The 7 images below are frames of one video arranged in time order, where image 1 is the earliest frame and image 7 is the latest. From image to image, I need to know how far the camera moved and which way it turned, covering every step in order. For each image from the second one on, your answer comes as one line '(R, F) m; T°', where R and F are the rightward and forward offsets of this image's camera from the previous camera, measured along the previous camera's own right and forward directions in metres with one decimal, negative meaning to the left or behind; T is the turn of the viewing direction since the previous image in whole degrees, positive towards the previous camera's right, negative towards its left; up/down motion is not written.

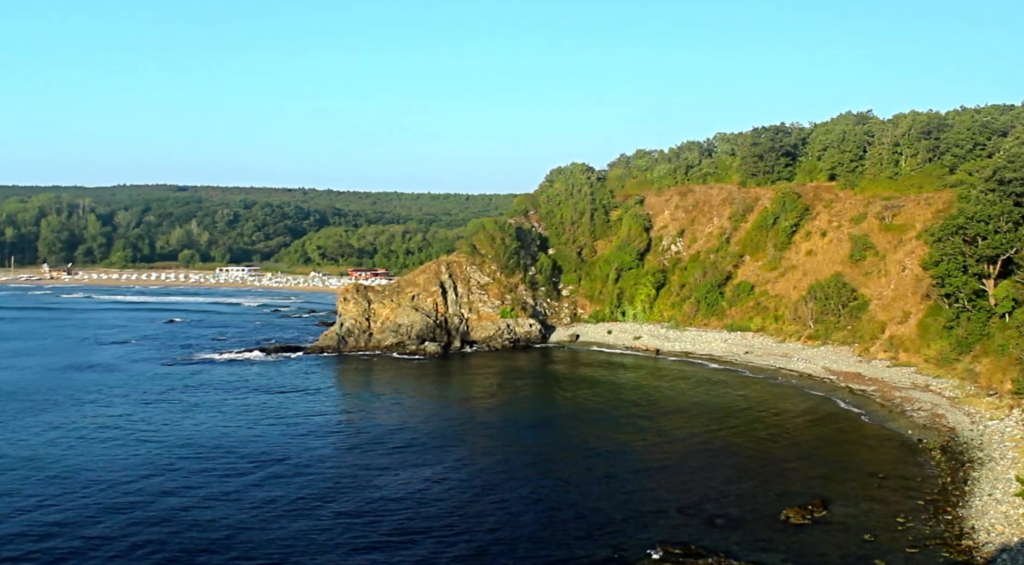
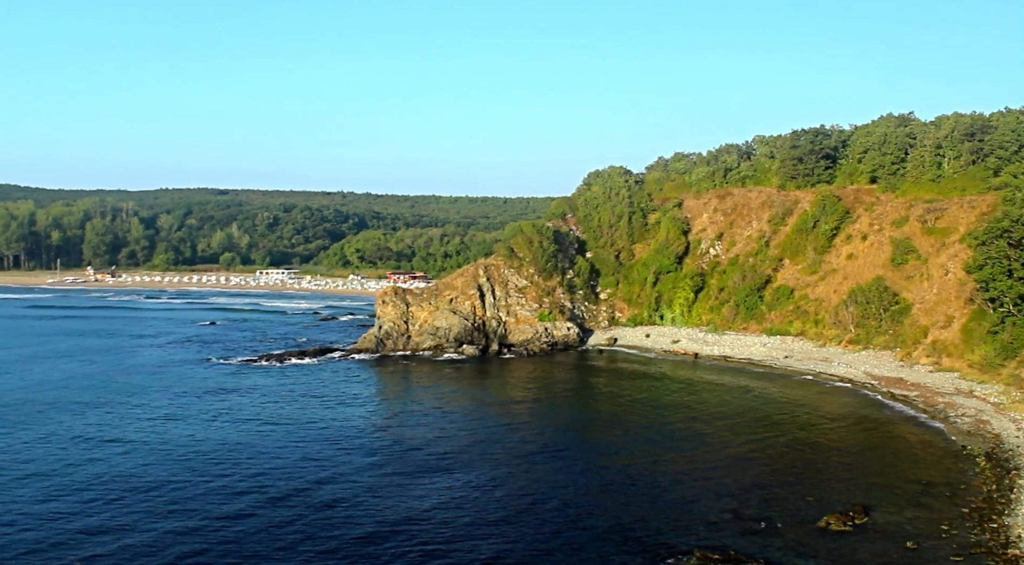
(-0.9, 0.0) m; -2°
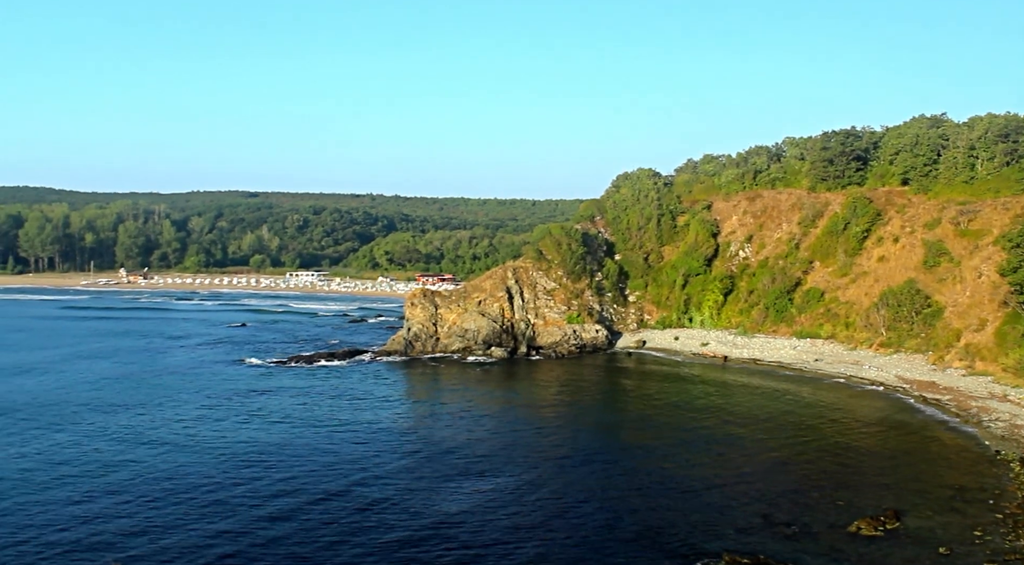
(-0.7, 0.0) m; -1°
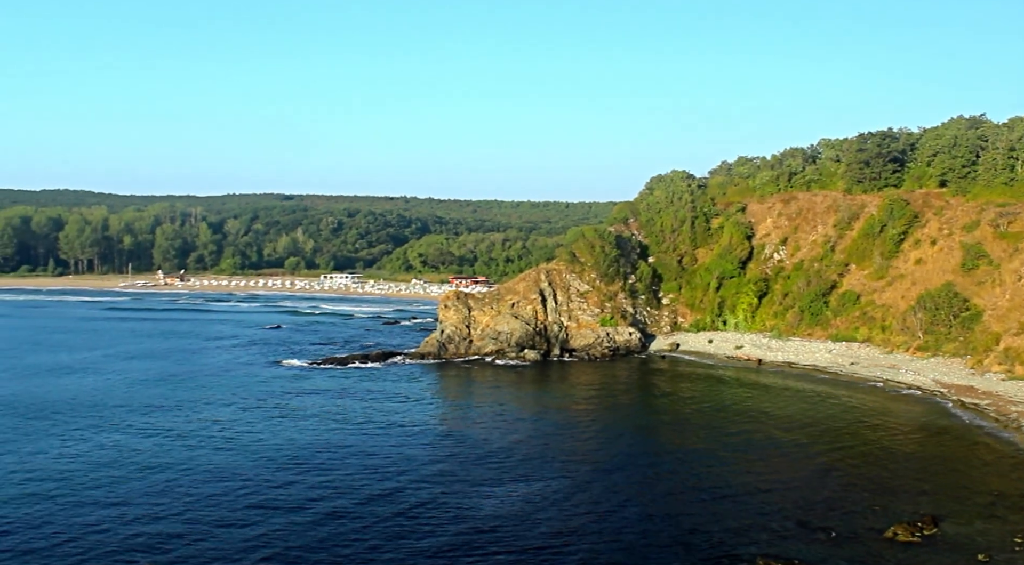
(-0.8, 0.0) m; -1°
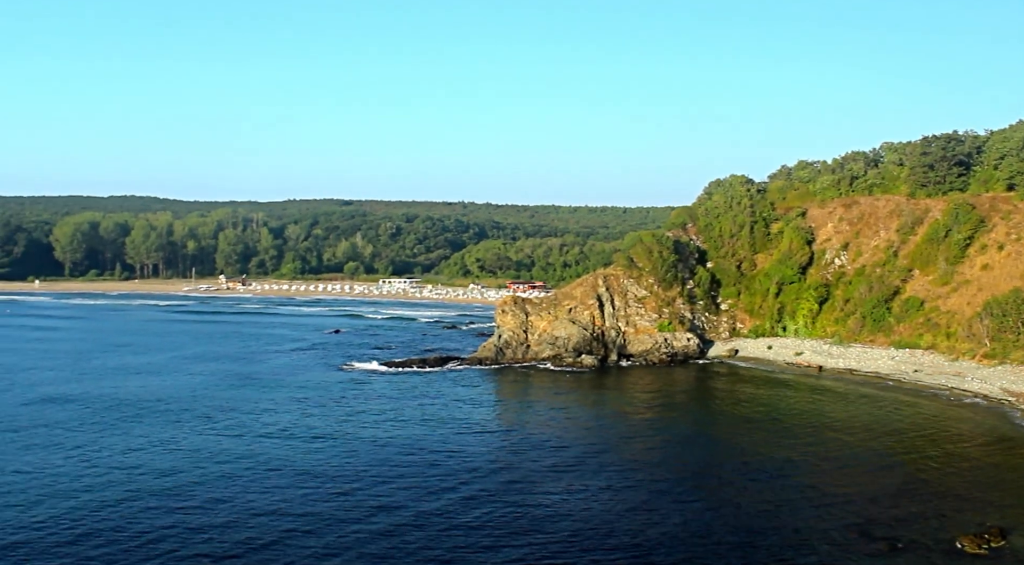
(-1.4, -0.1) m; -2°
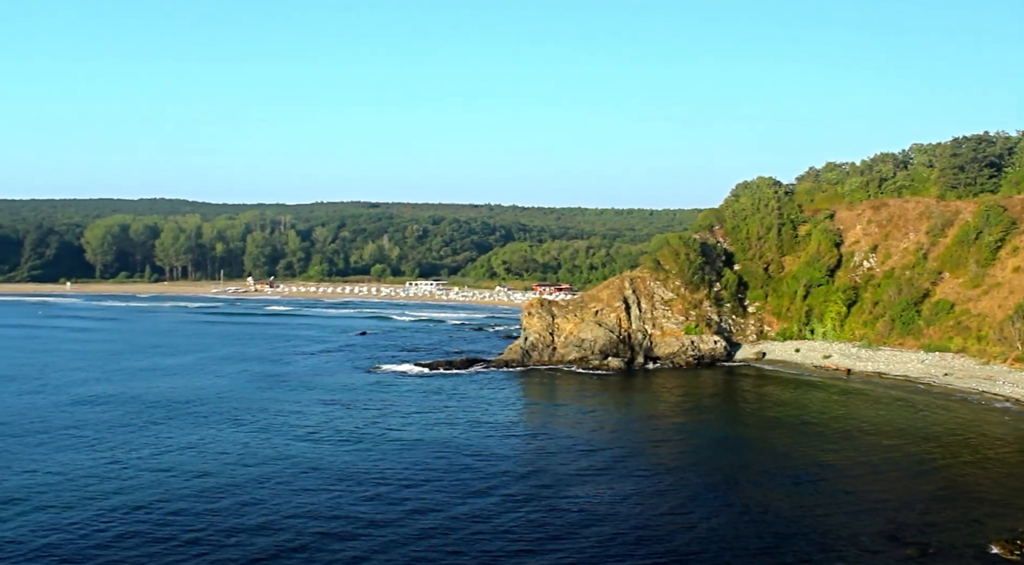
(-0.6, 0.0) m; -1°
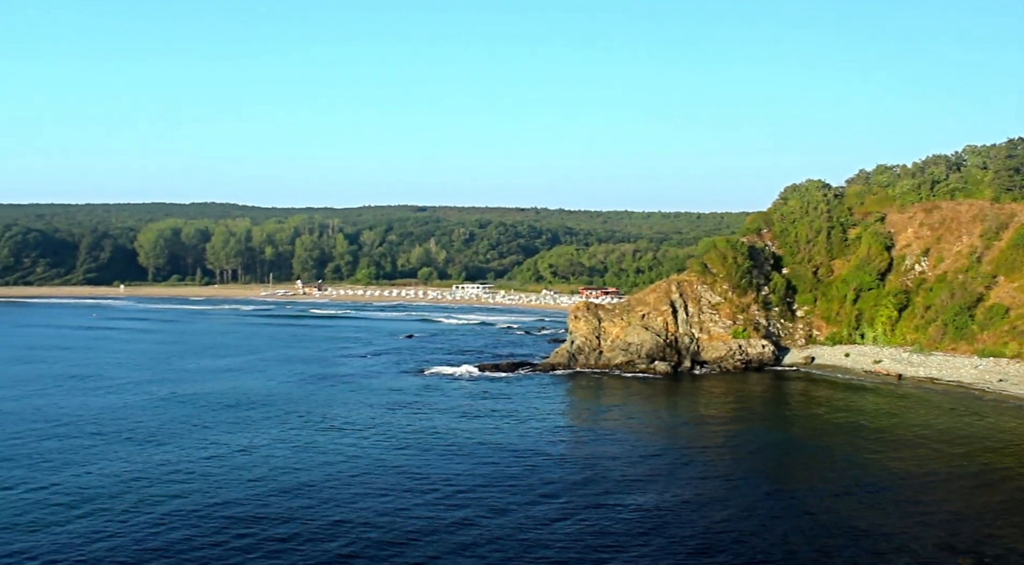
(-1.1, -0.1) m; -2°
